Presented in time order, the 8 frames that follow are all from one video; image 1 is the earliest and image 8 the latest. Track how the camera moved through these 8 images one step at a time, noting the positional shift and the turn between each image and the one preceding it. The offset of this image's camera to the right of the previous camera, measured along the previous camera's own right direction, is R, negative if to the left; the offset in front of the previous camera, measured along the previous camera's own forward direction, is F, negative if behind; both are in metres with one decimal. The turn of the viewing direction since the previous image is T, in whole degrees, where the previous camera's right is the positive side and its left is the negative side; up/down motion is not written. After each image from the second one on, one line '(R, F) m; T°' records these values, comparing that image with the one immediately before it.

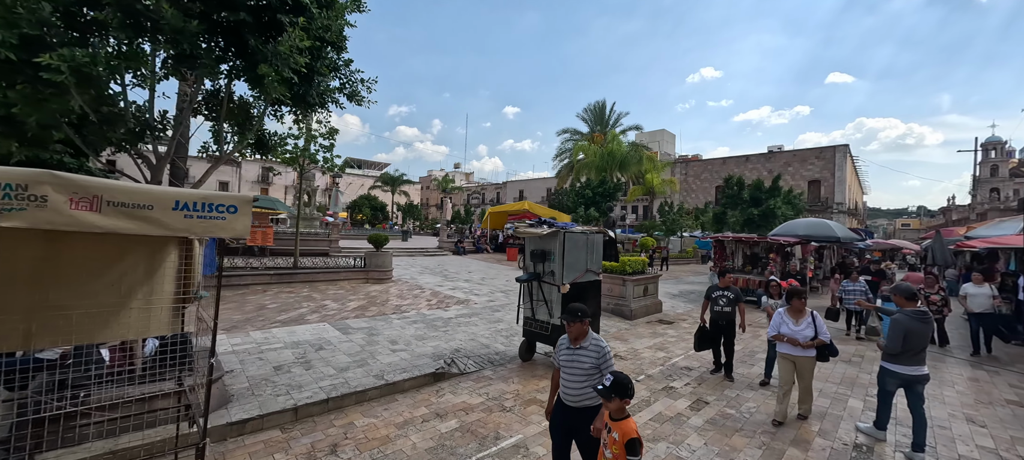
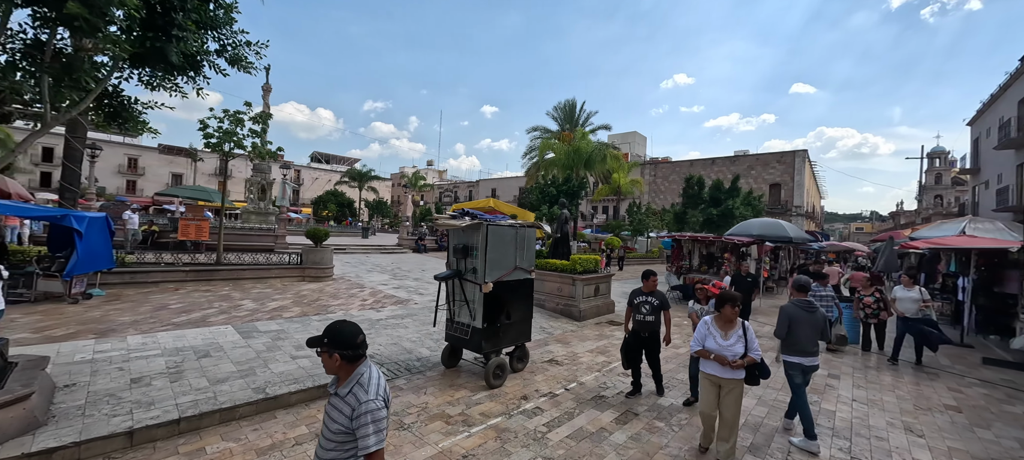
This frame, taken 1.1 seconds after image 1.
(+0.8, +0.6) m; +3°
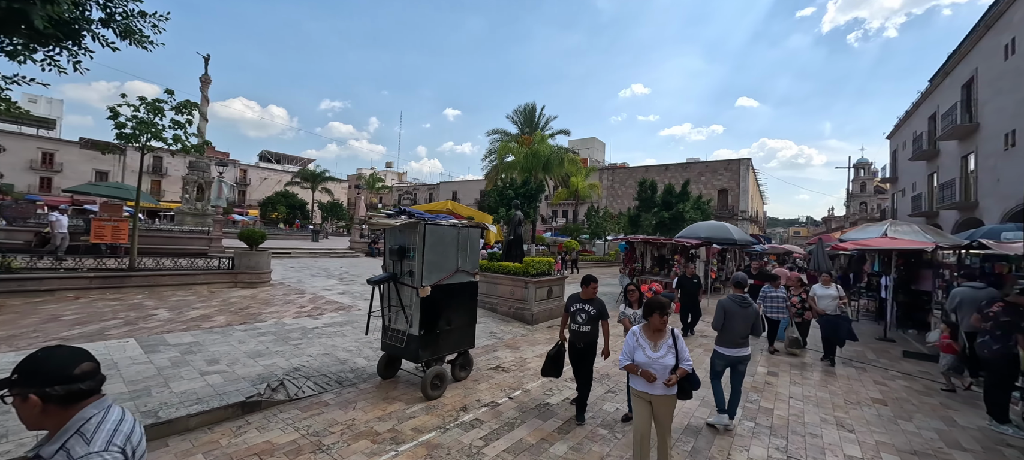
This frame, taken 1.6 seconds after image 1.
(+0.3, +0.3) m; +6°
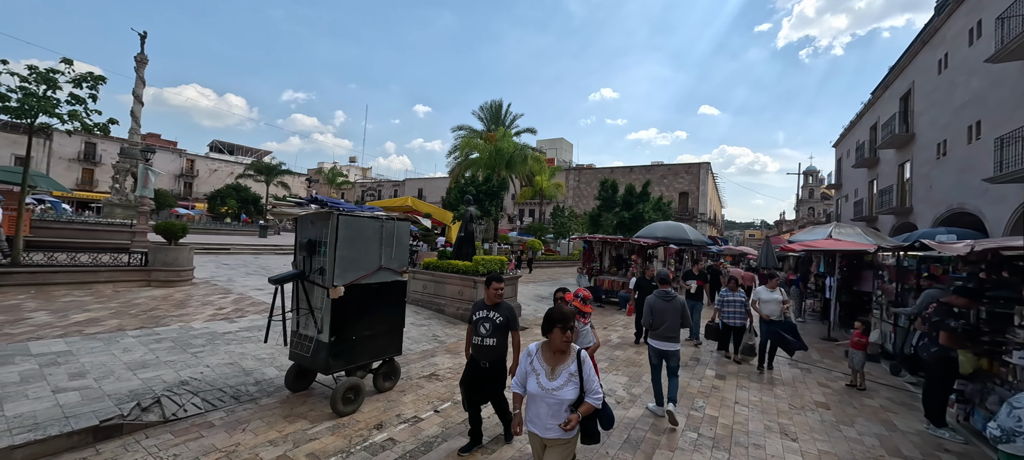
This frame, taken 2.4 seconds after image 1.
(+0.5, +0.5) m; +5°
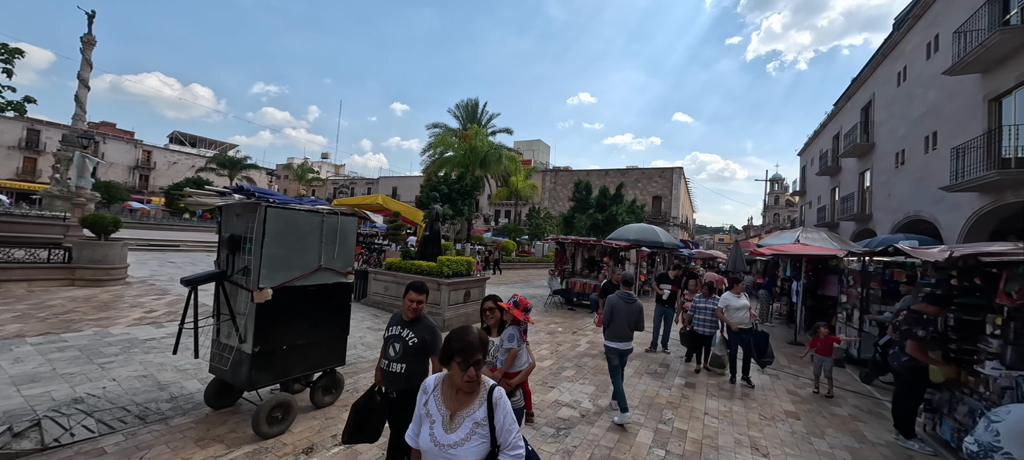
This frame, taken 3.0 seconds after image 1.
(+0.2, +0.4) m; +3°
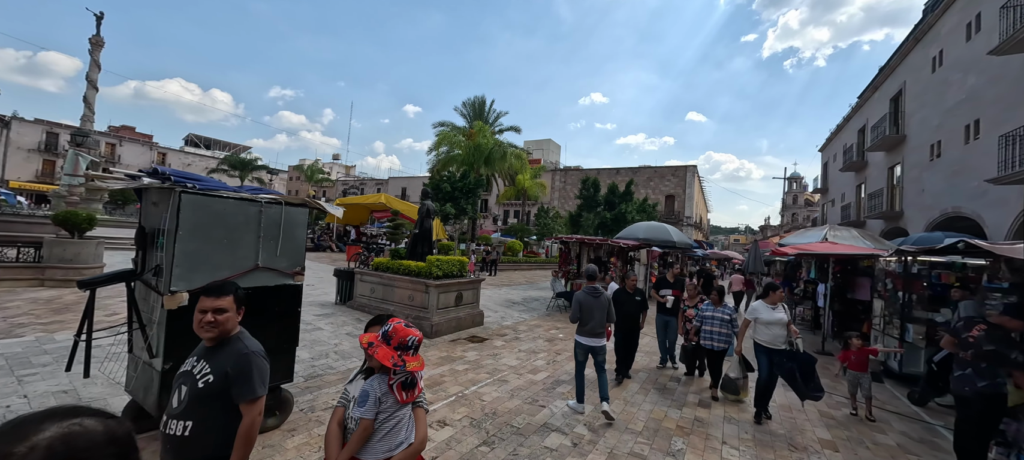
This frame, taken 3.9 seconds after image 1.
(+0.3, +0.7) m; -2°
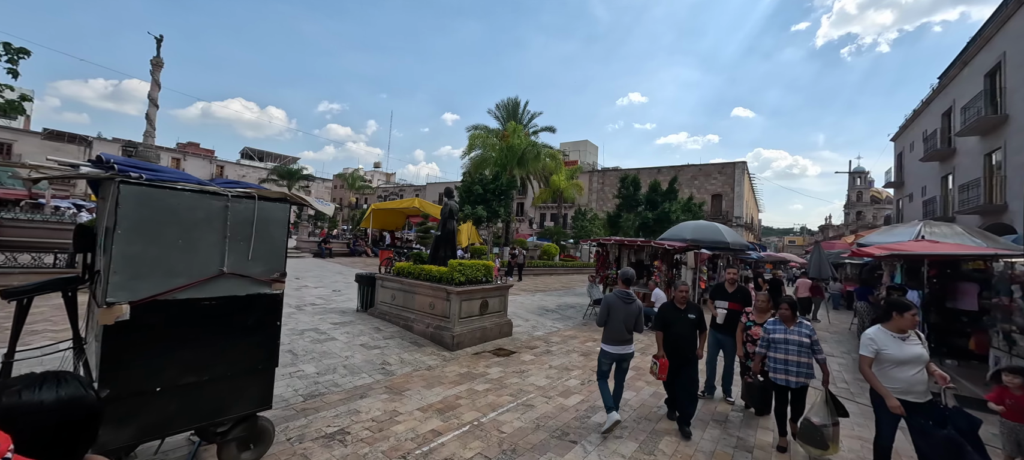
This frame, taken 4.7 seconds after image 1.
(+0.2, +0.8) m; -6°
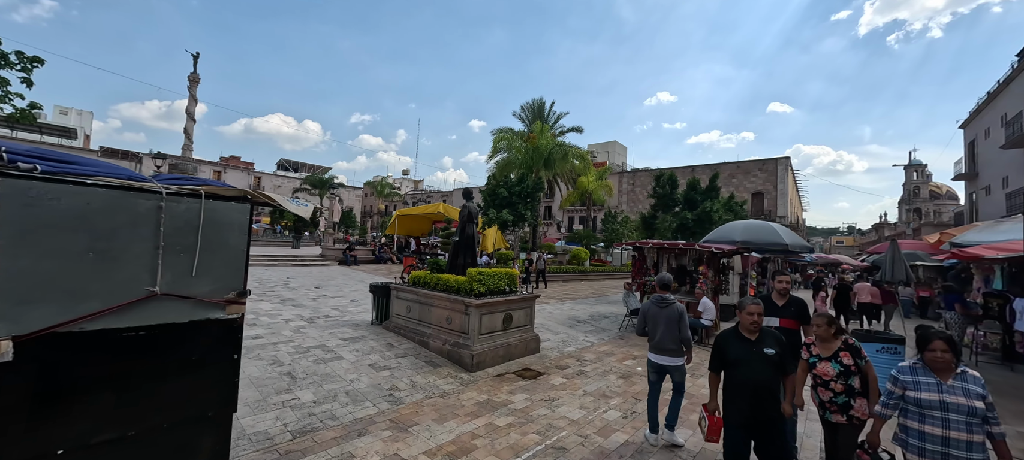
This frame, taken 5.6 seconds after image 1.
(0.0, +0.8) m; -4°
